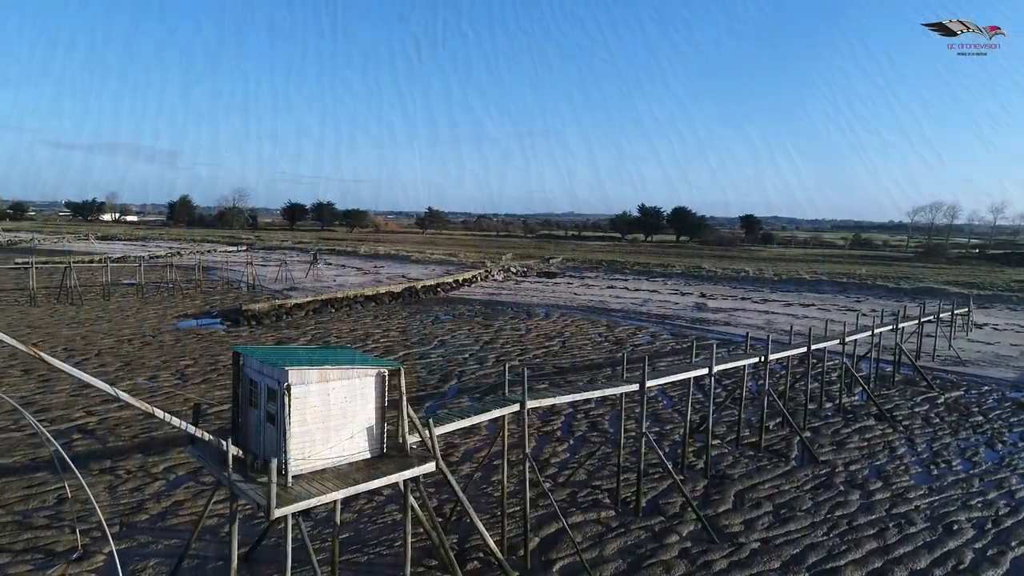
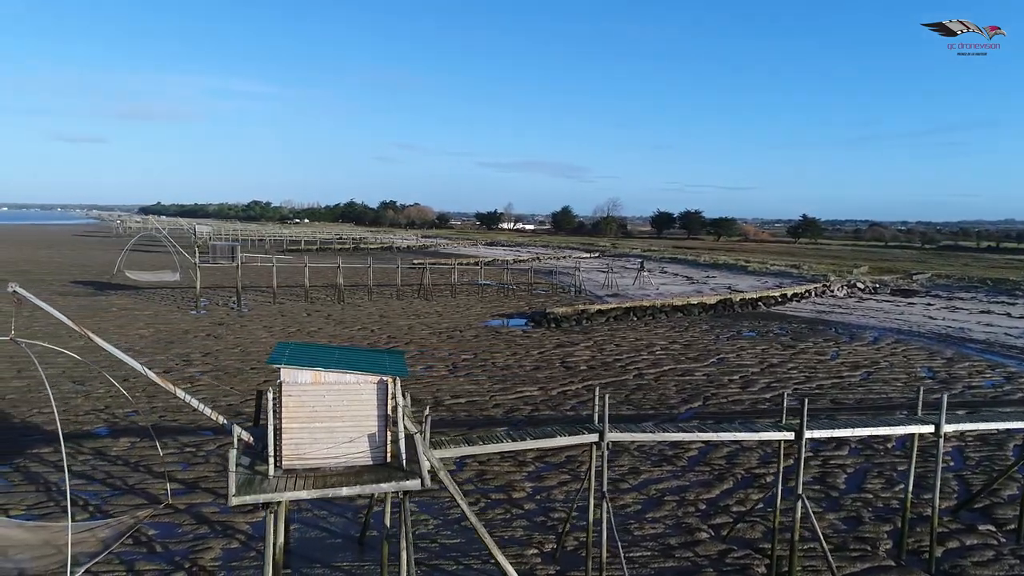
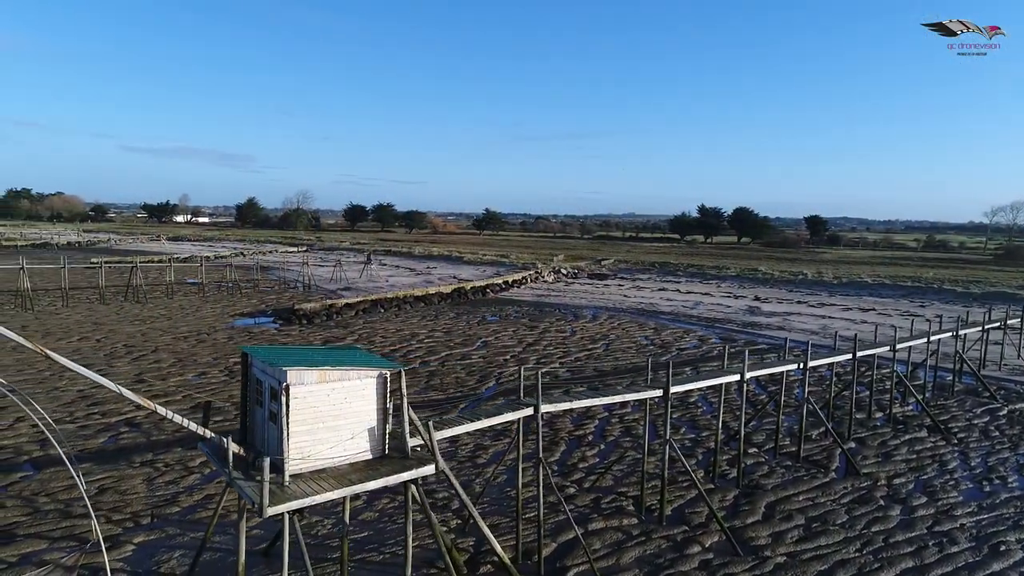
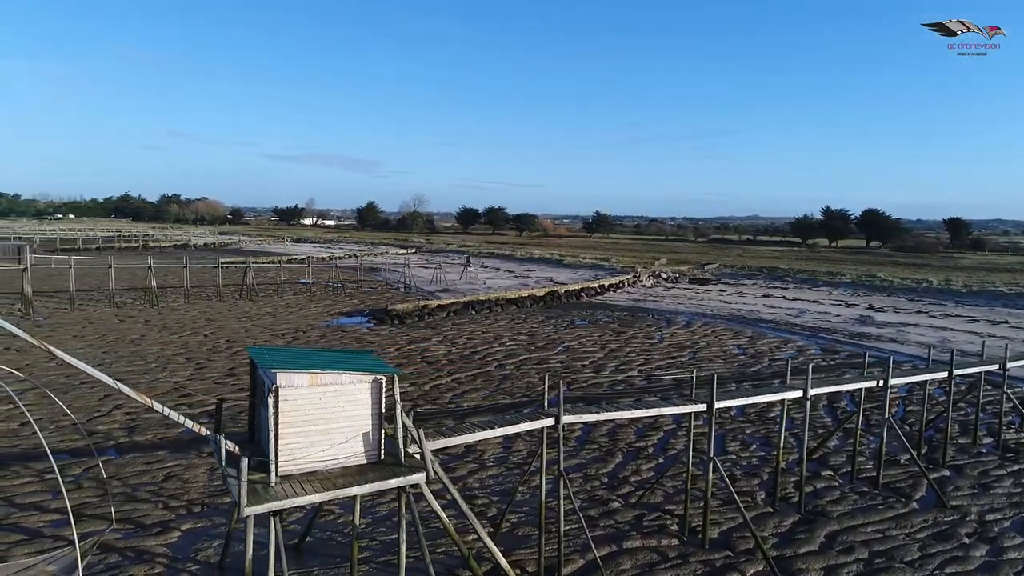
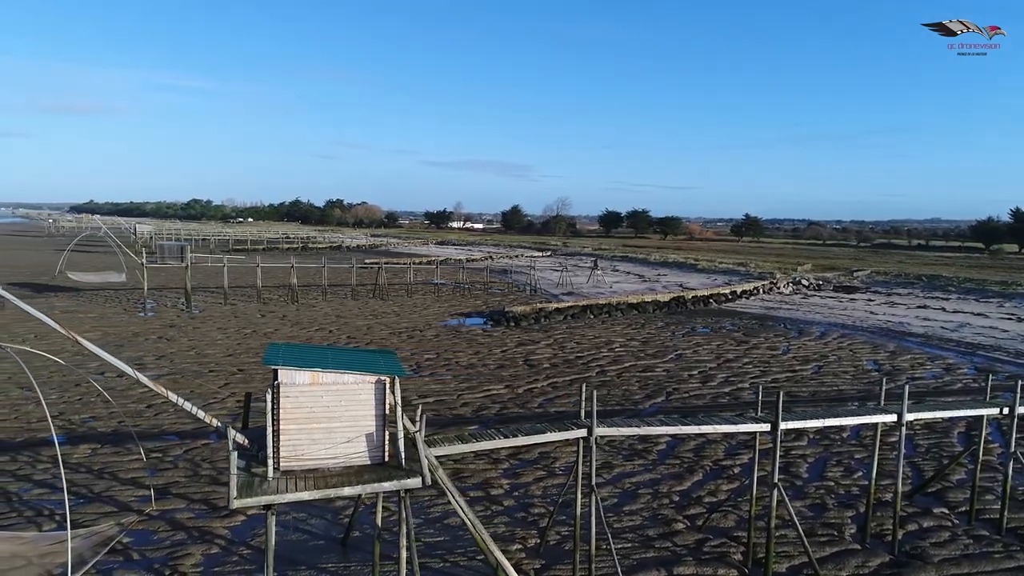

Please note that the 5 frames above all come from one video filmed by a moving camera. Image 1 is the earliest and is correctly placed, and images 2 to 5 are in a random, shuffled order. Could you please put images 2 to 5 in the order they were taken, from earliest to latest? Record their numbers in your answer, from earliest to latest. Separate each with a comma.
3, 4, 5, 2
